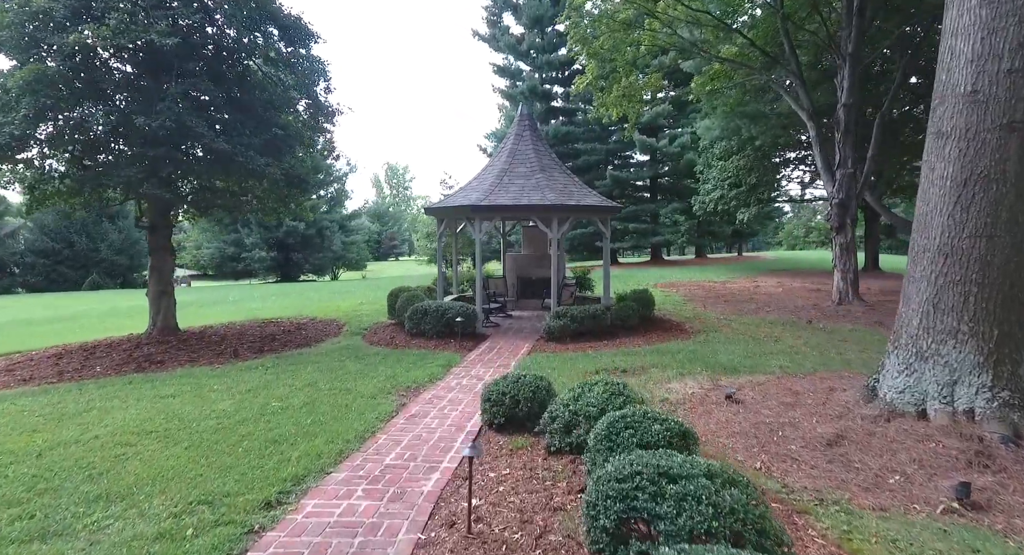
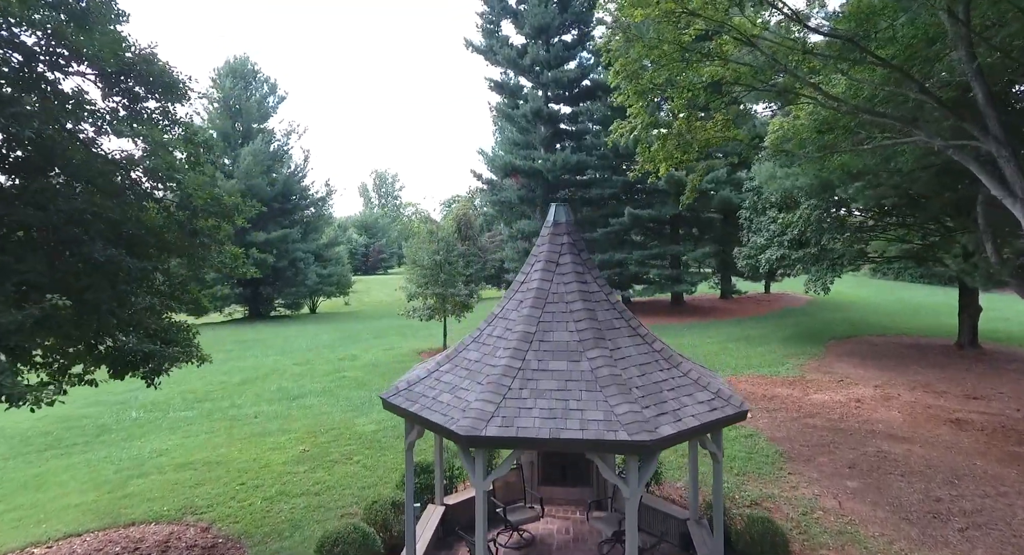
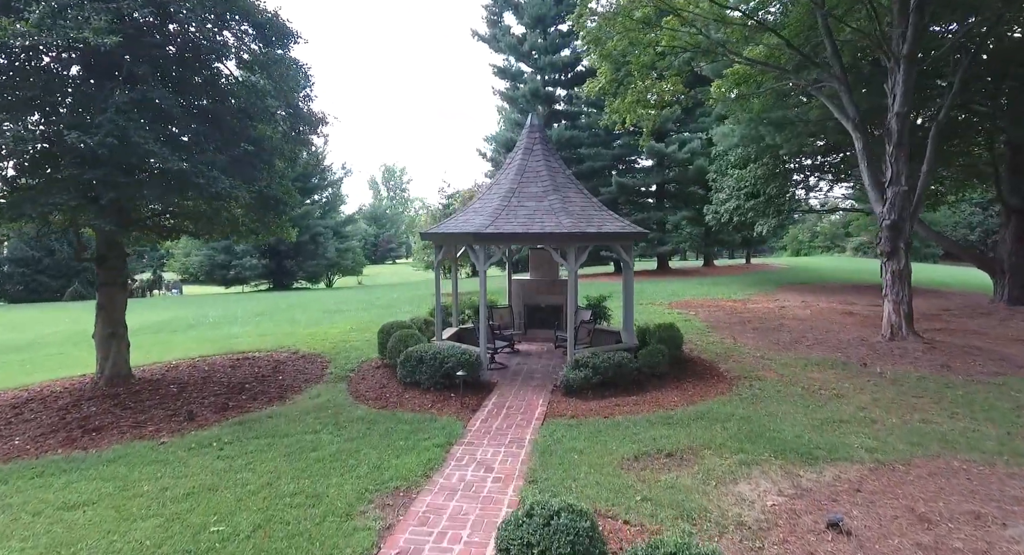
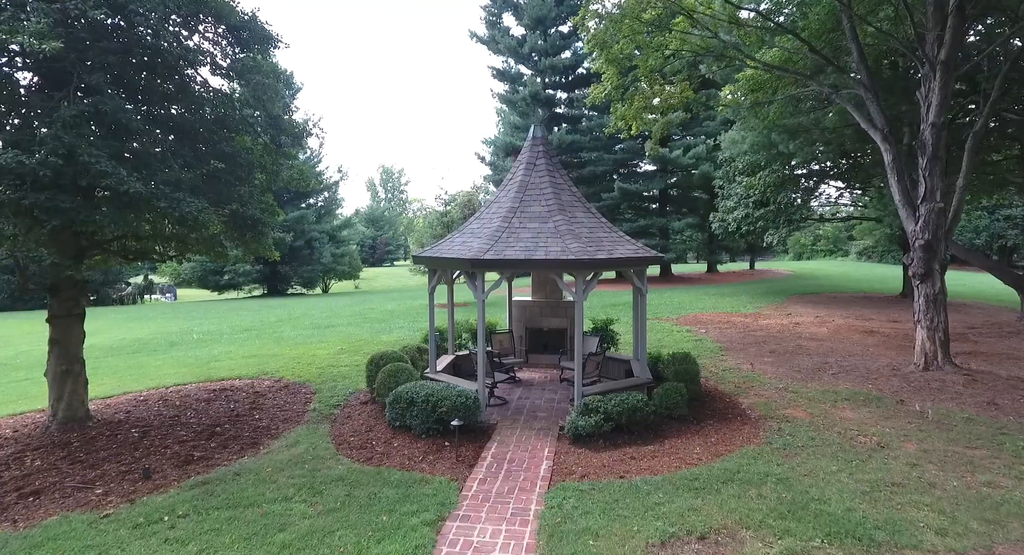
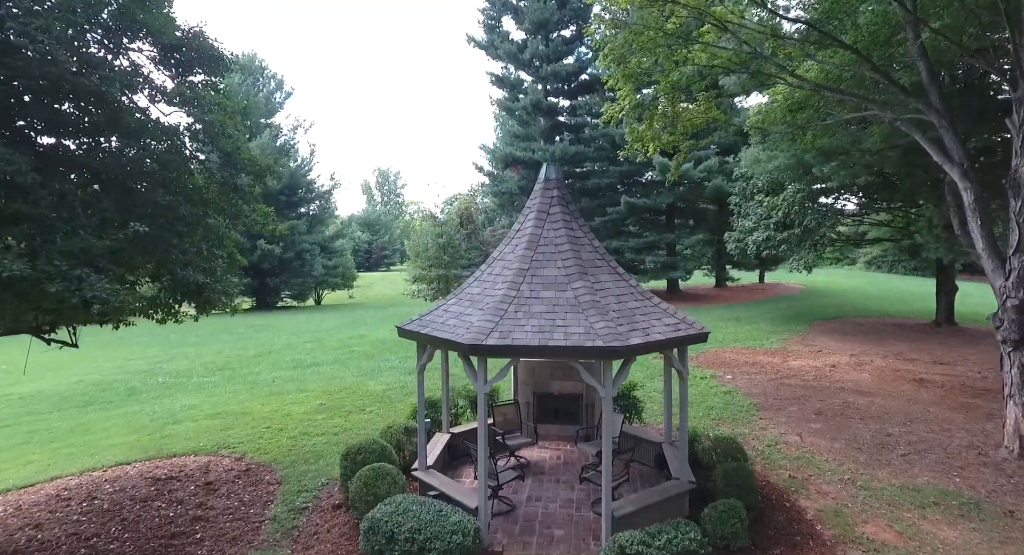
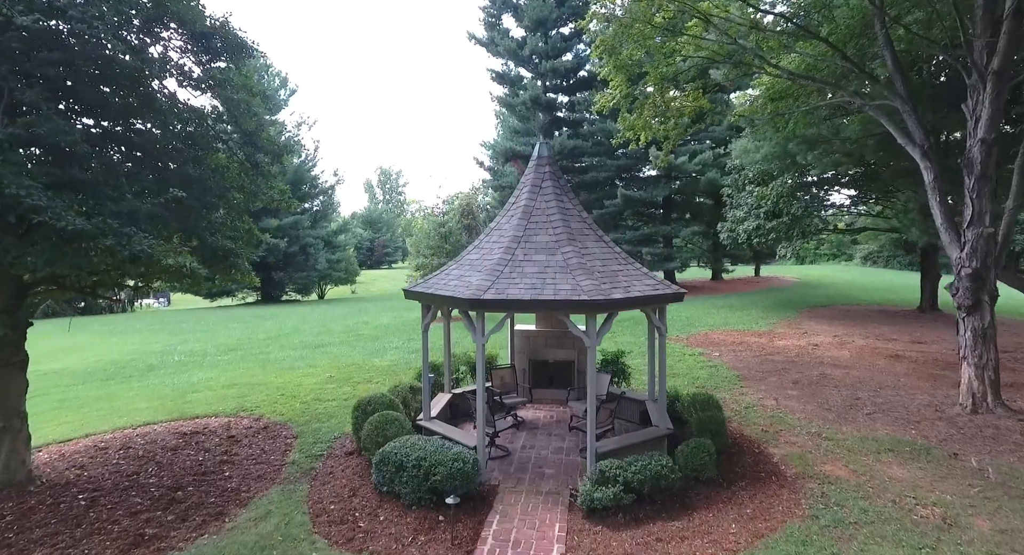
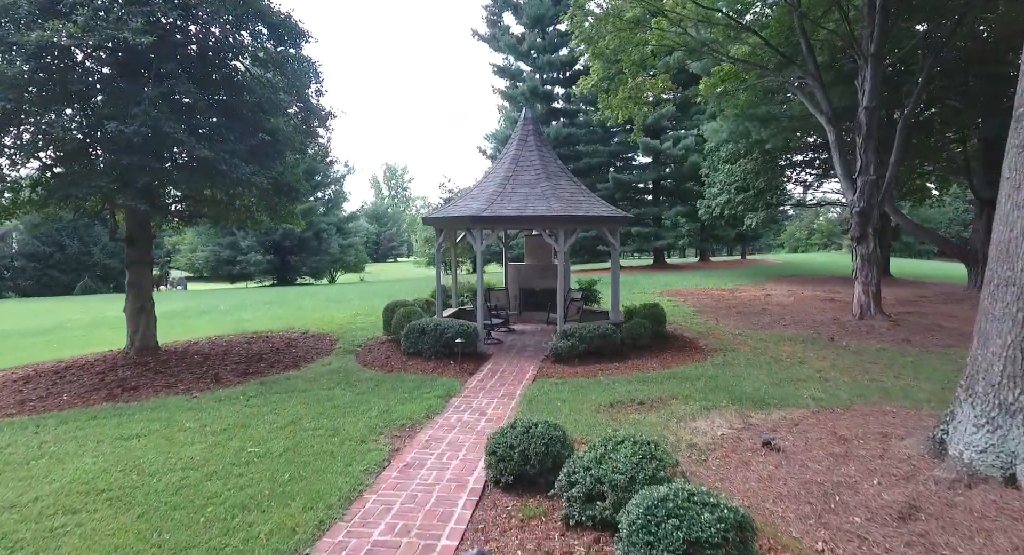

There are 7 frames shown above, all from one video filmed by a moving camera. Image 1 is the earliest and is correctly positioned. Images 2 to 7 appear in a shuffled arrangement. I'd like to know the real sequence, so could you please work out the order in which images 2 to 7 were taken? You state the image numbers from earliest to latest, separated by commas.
7, 3, 4, 6, 5, 2
